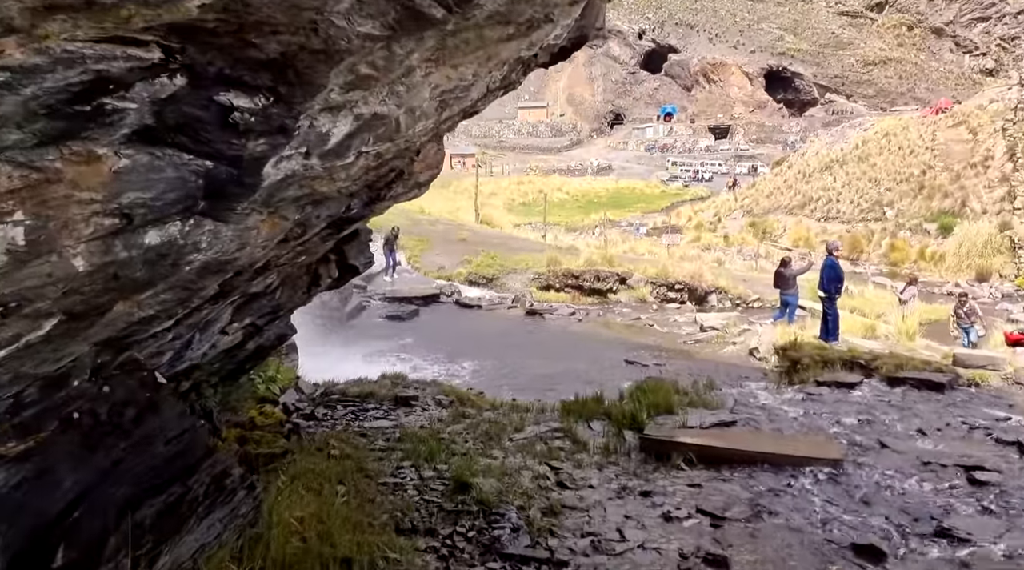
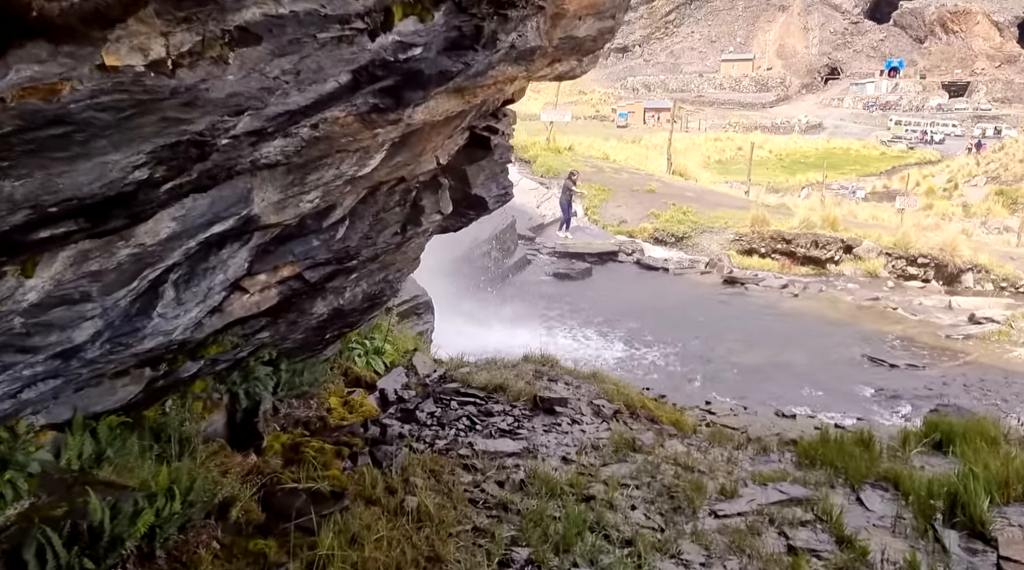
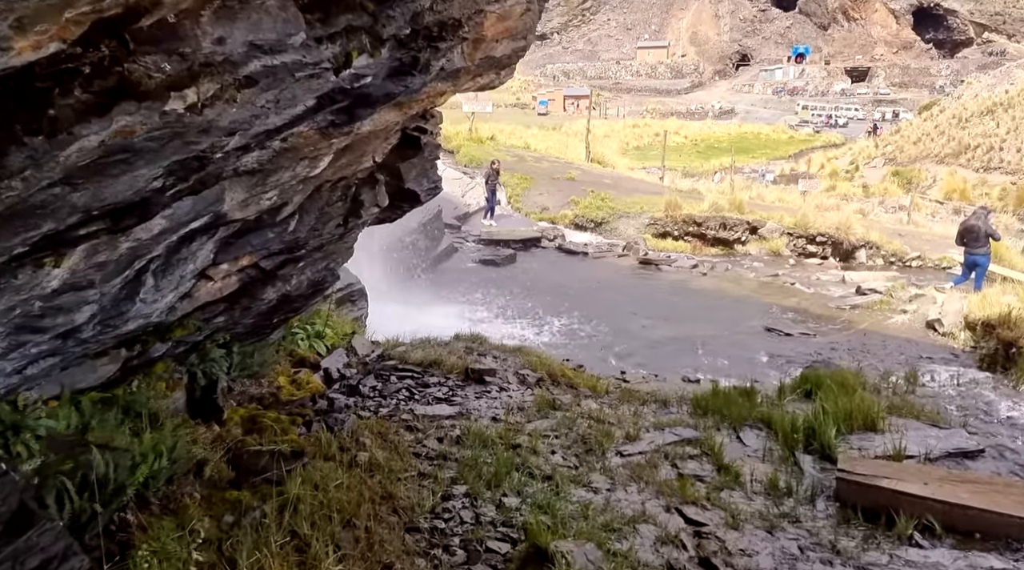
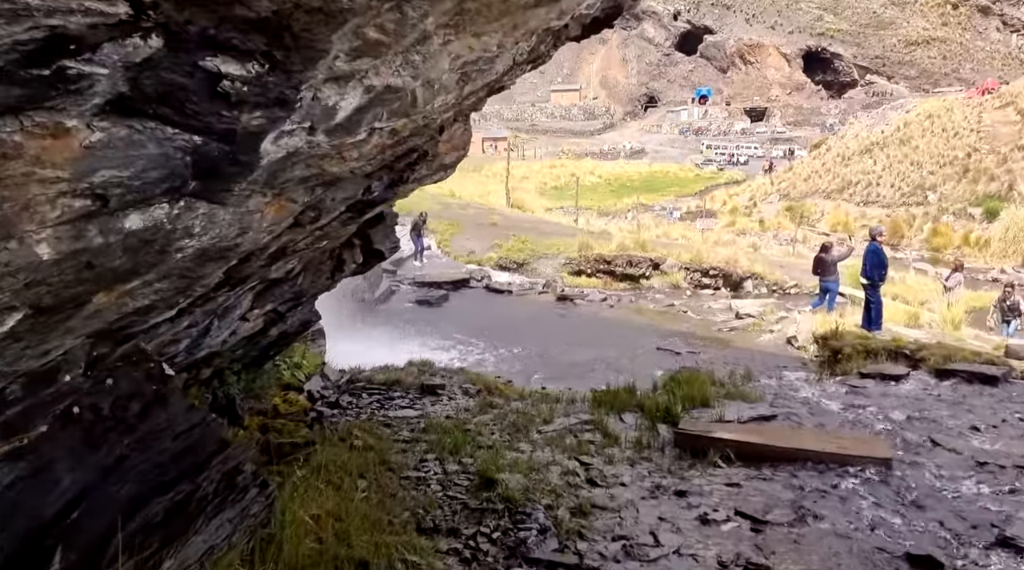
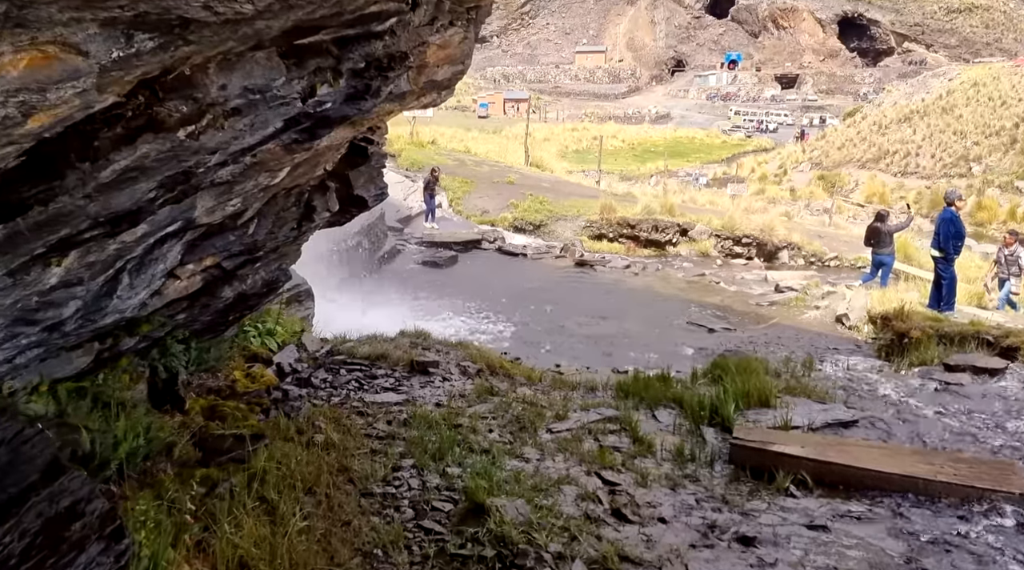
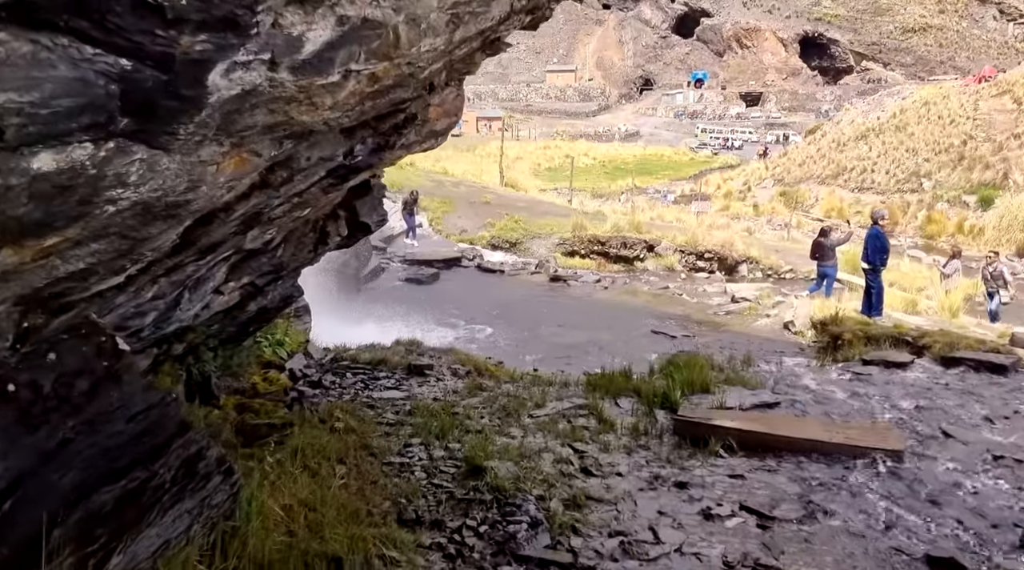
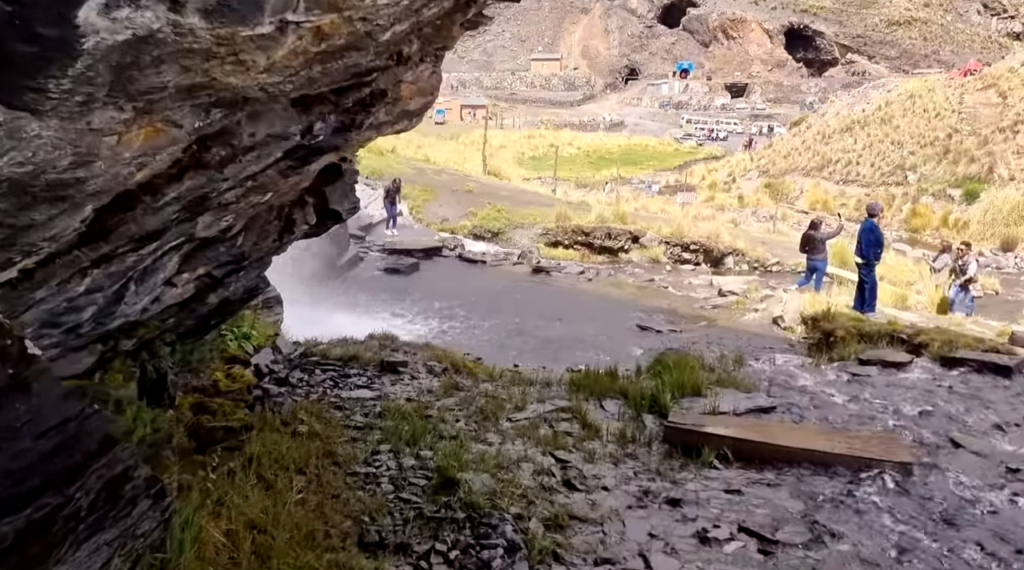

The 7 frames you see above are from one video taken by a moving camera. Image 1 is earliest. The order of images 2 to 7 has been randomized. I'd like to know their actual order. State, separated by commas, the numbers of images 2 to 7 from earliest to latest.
4, 6, 7, 5, 3, 2
